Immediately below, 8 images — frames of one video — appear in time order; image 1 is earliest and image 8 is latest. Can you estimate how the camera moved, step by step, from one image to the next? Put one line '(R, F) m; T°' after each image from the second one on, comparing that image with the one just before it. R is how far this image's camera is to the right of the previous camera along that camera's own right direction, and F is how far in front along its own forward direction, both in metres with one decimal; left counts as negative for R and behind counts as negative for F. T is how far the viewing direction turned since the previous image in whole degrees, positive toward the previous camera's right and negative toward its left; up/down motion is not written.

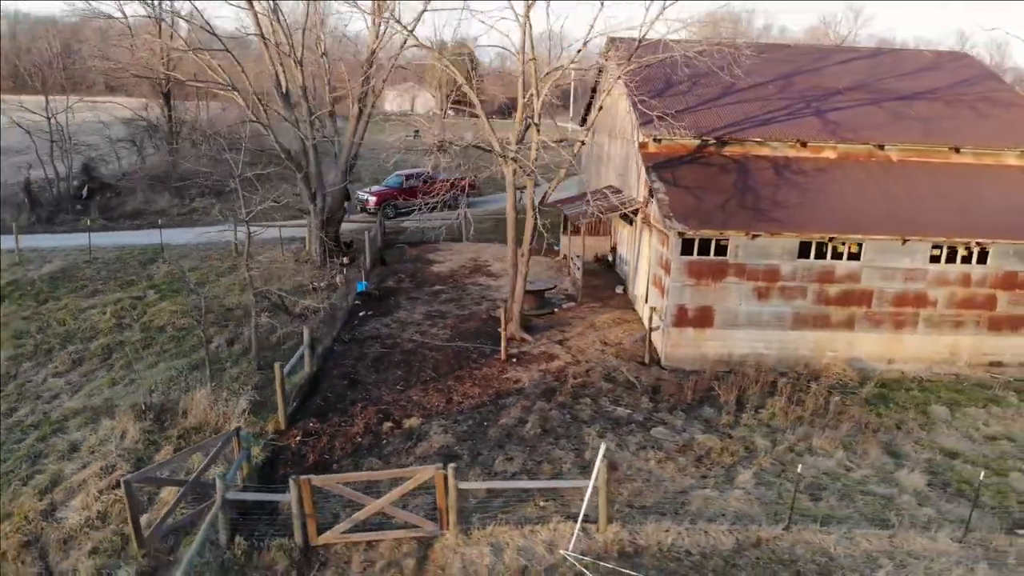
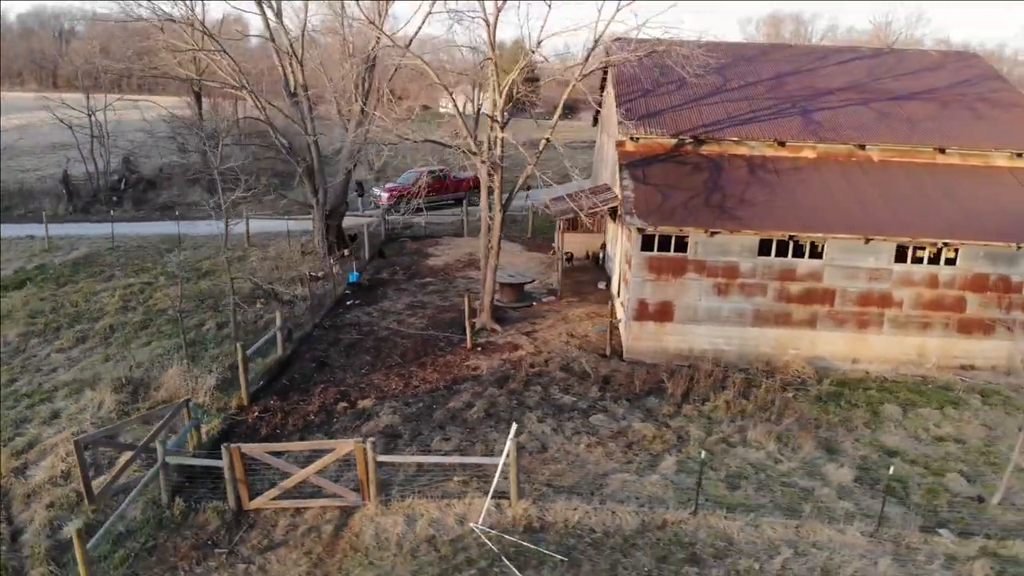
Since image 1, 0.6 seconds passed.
(+1.7, -0.4) m; -5°
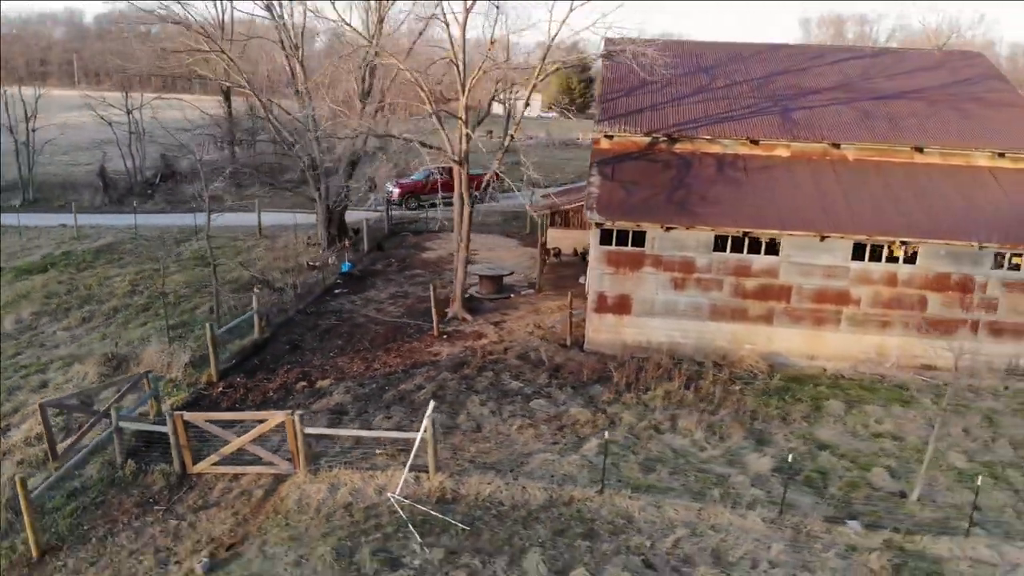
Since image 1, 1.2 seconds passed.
(+1.8, -0.5) m; -5°
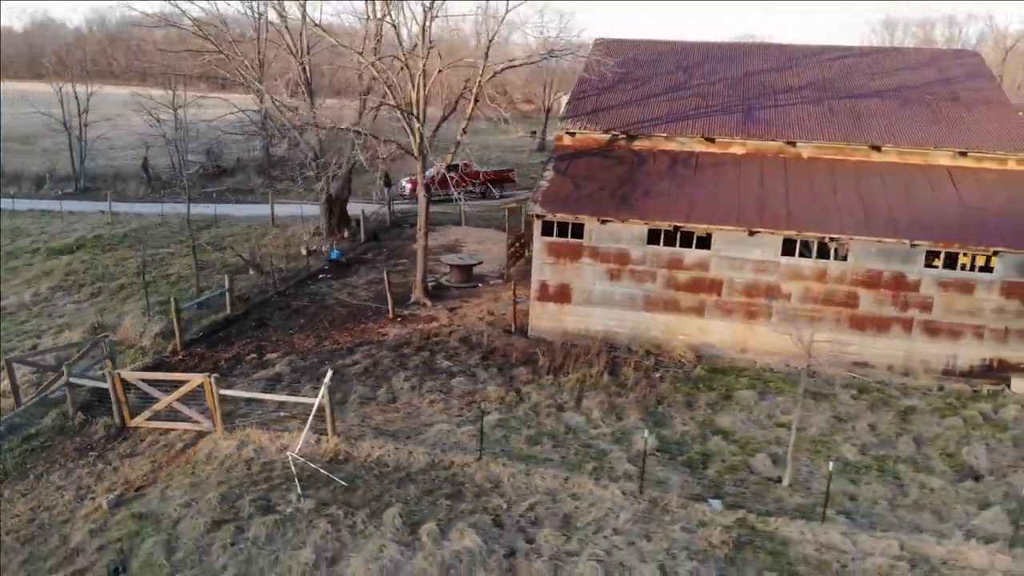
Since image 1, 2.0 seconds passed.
(+2.6, -0.6) m; -6°
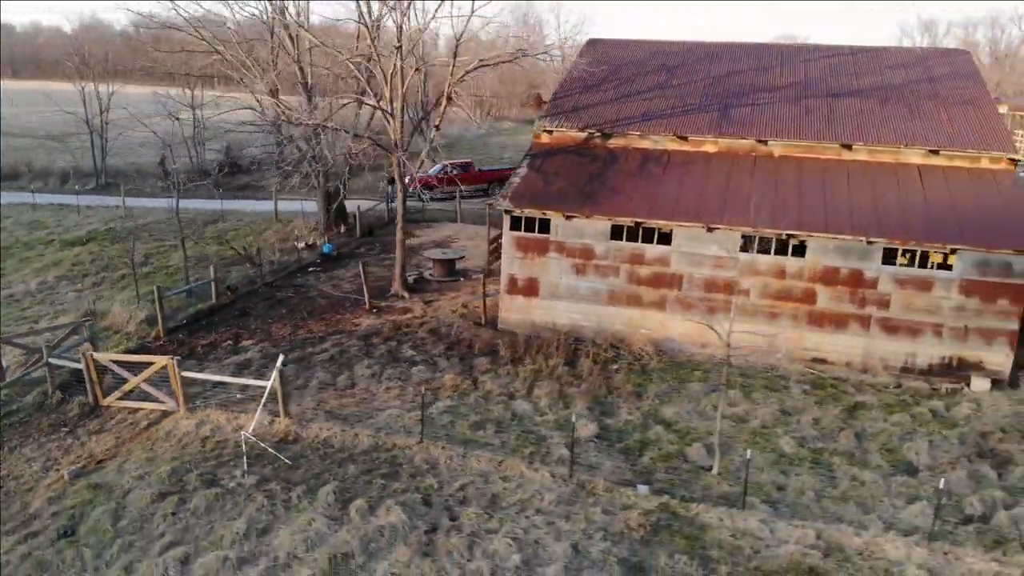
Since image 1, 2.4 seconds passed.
(+1.4, -0.3) m; -3°
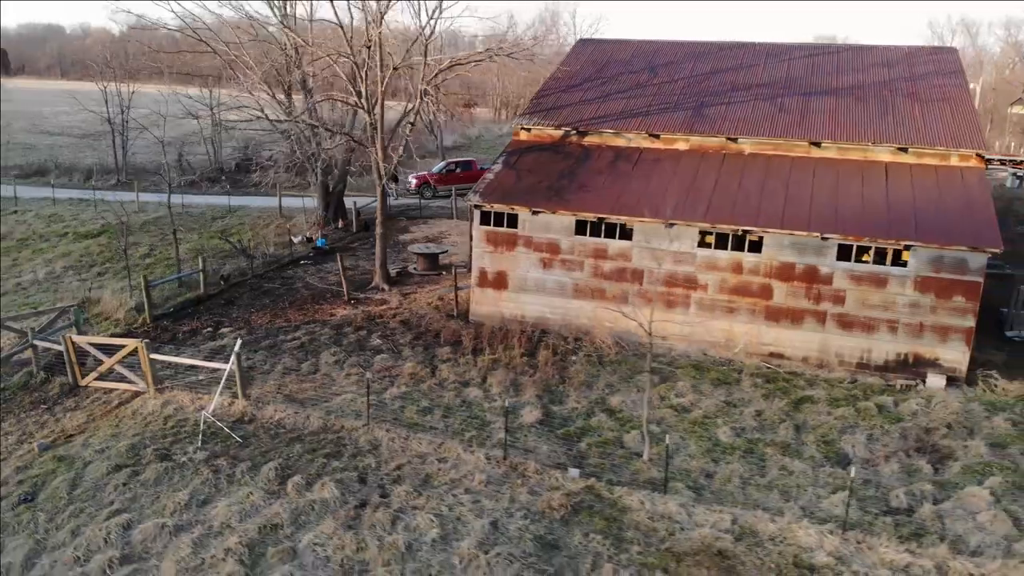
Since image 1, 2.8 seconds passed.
(+1.4, -0.4) m; -3°
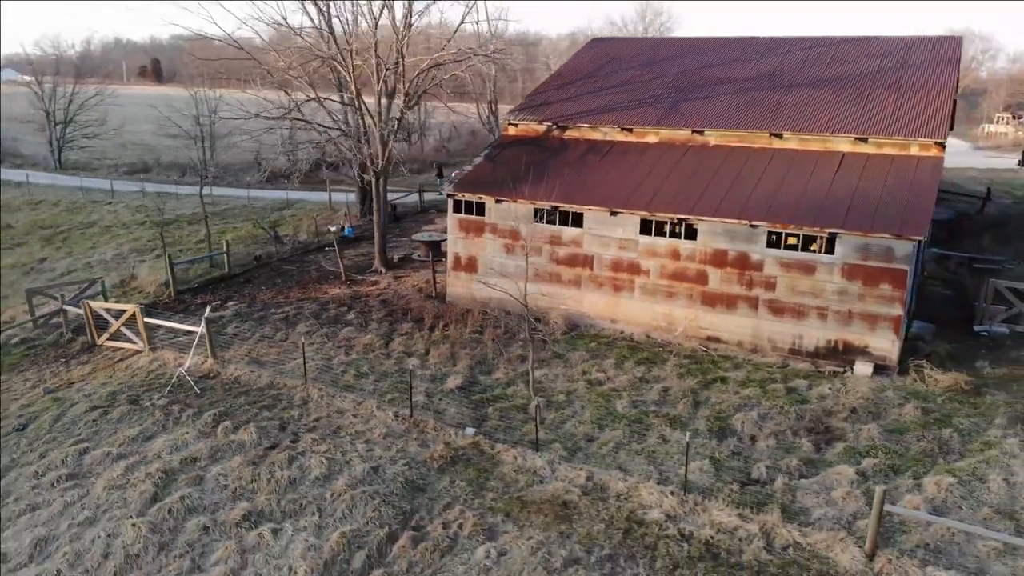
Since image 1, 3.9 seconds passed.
(+3.3, -0.8) m; -9°
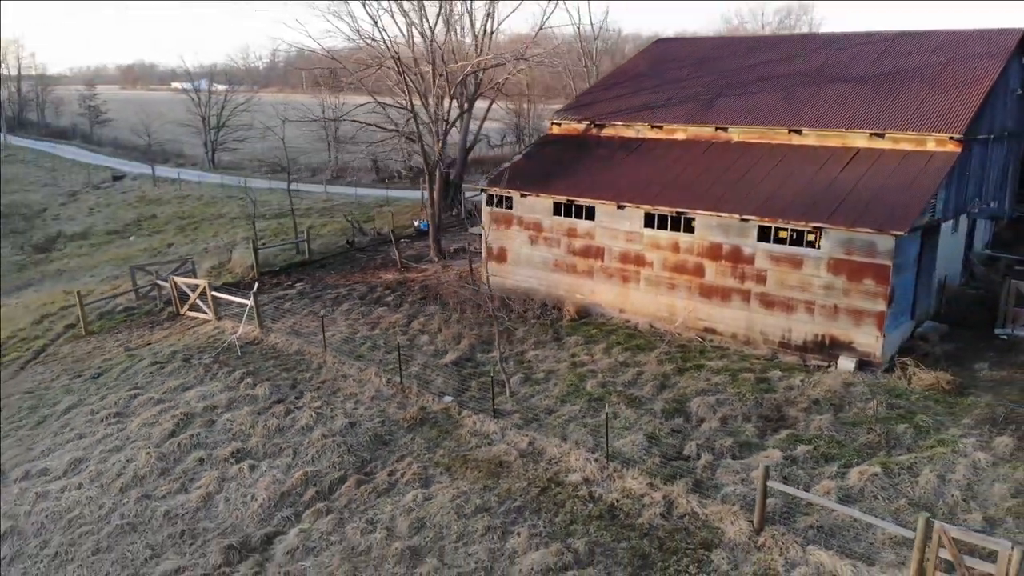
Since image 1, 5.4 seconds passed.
(+2.9, -0.8) m; -11°
